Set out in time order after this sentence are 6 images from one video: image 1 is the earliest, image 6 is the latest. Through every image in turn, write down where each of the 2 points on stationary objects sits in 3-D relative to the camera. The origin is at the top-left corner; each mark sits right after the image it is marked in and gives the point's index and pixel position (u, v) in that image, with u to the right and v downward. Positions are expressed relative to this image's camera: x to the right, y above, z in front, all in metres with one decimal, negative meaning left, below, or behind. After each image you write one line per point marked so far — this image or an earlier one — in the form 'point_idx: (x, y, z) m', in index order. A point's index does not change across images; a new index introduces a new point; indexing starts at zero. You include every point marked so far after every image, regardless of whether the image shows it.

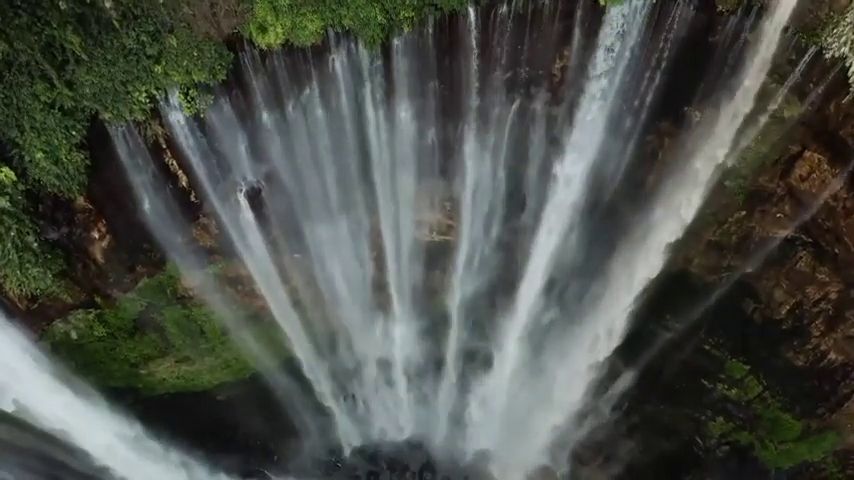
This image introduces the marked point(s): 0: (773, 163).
0: (+3.8, +0.9, +7.8) m
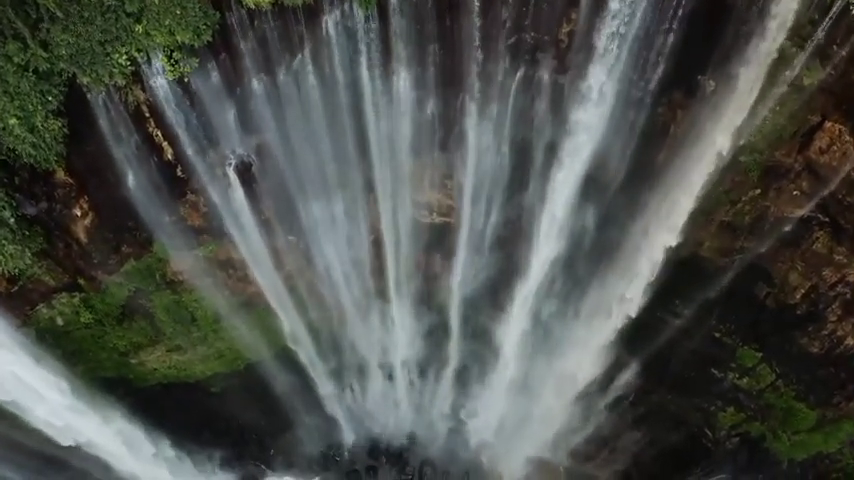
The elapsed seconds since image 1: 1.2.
0: (+3.8, +1.1, +7.4) m
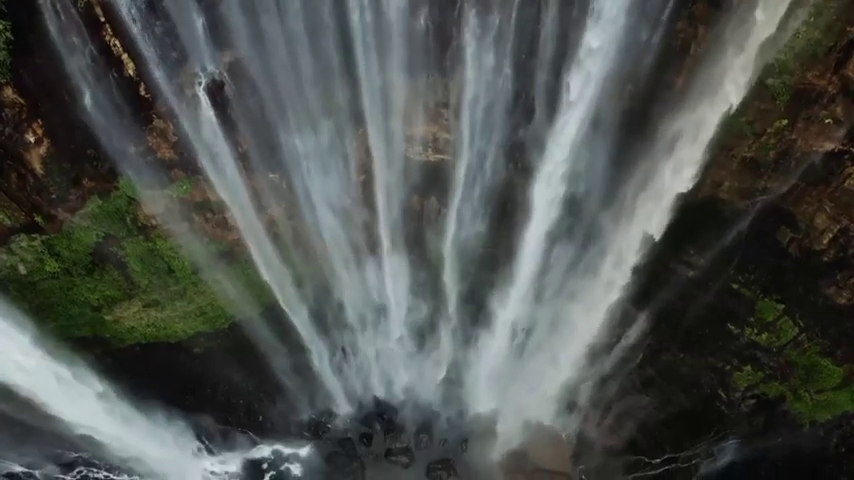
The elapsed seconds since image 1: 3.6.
0: (+3.8, +1.8, +6.6) m
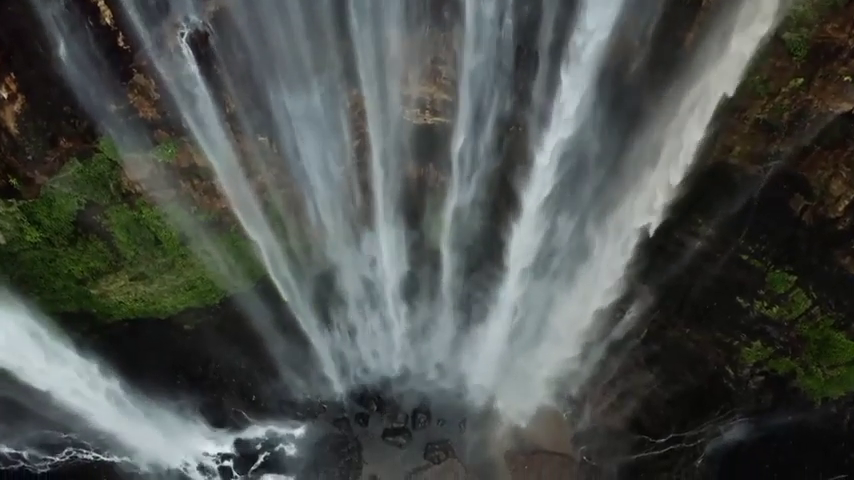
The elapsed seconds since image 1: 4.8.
0: (+3.7, +2.1, +6.3) m
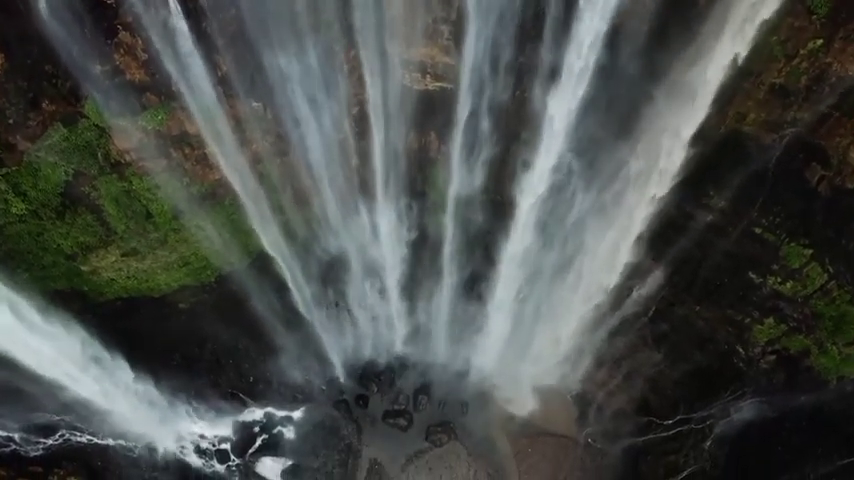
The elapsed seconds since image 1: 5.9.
0: (+3.8, +2.4, +5.9) m
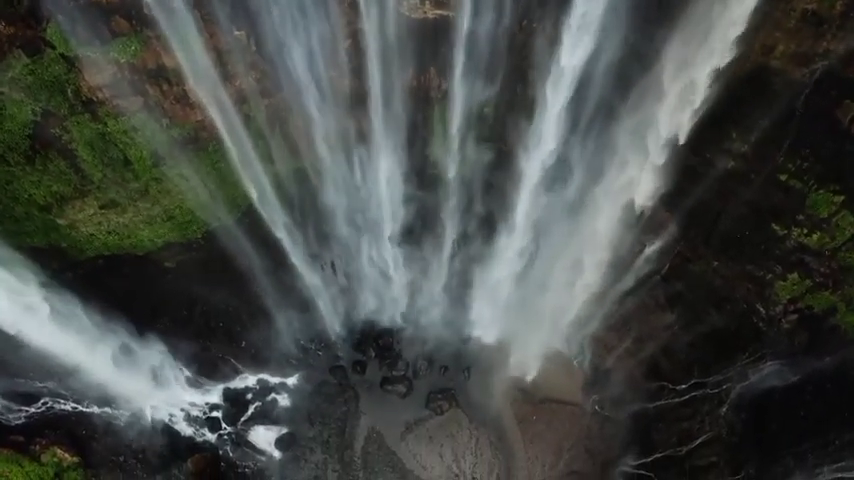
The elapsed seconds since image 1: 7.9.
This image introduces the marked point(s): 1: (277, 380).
0: (+3.7, +2.9, +5.3) m
1: (-2.1, -1.9, +9.6) m
